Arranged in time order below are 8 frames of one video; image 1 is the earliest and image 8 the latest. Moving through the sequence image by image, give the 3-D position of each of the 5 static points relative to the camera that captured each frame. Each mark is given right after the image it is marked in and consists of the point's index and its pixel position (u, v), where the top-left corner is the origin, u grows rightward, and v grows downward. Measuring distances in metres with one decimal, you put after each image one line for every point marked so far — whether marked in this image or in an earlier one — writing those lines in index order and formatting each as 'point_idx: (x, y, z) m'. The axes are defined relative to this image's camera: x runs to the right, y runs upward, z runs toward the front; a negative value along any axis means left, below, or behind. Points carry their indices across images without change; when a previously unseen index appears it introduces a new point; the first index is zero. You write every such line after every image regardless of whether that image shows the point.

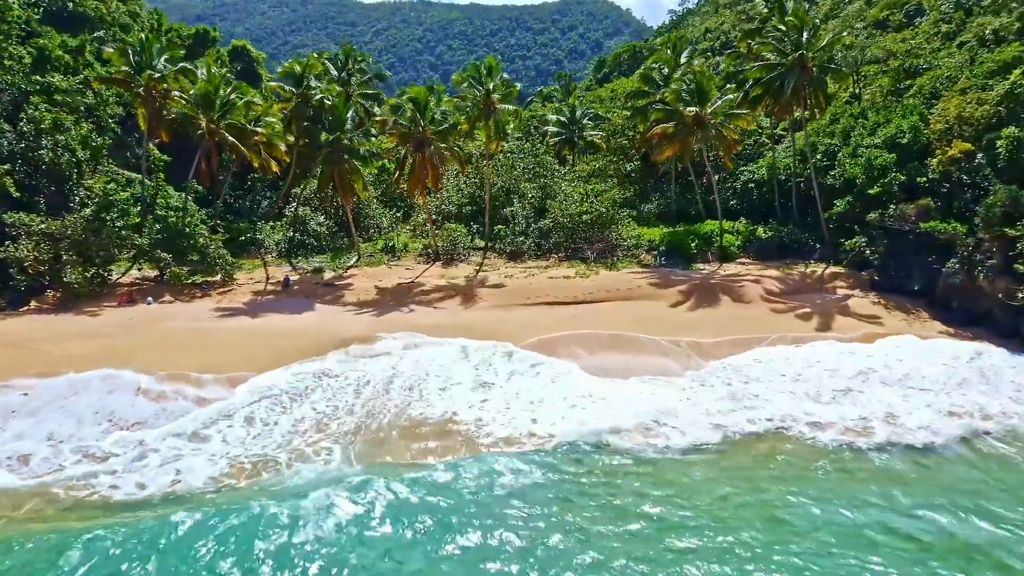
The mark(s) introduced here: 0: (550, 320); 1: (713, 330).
0: (+0.8, -0.6, +19.6) m
1: (+3.8, -0.8, +18.9) m
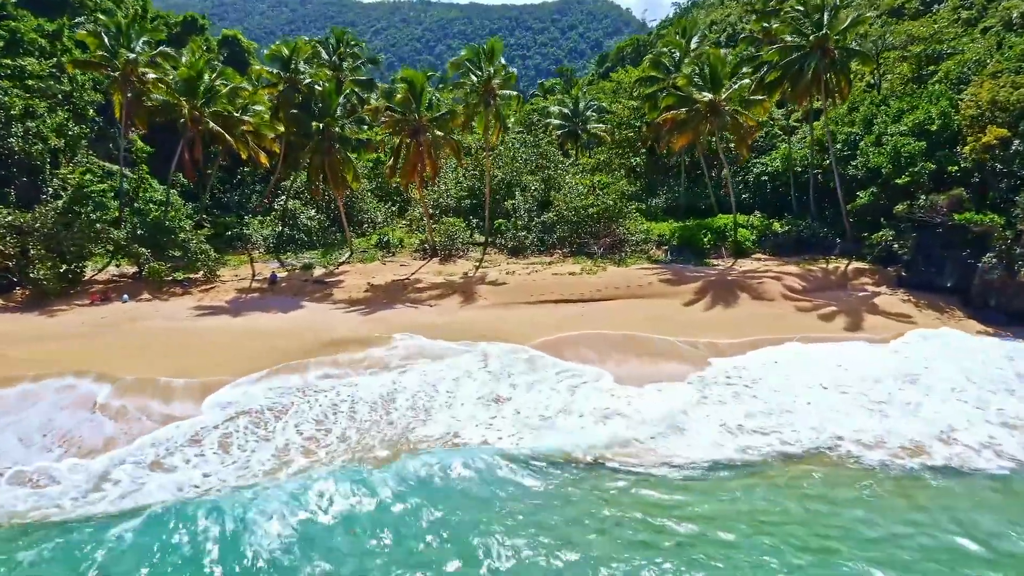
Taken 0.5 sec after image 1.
0: (+0.8, -0.6, +18.2) m
1: (+3.9, -0.8, +17.5) m
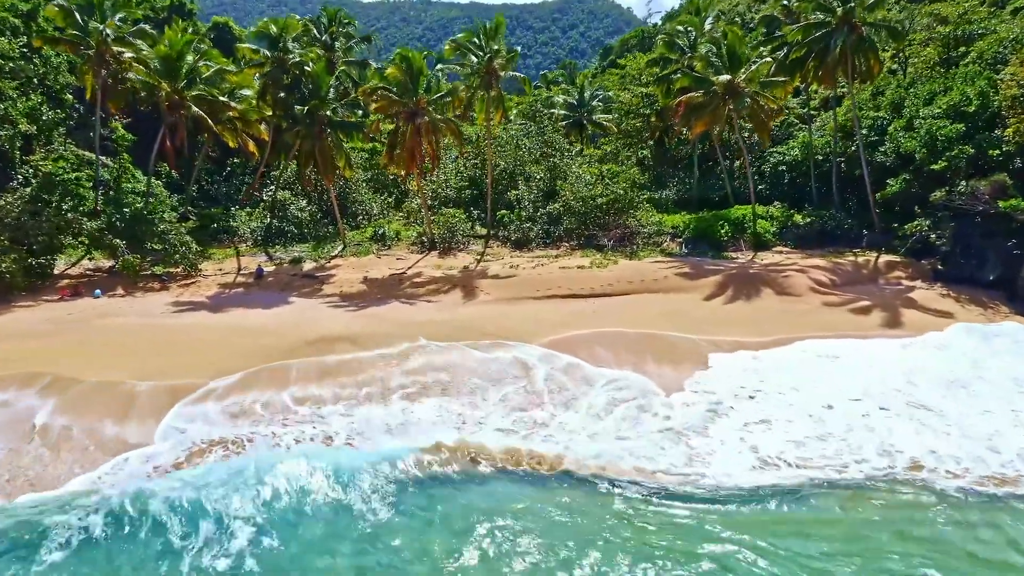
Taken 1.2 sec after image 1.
0: (+0.9, -0.5, +16.6) m
1: (+3.9, -0.6, +15.9) m
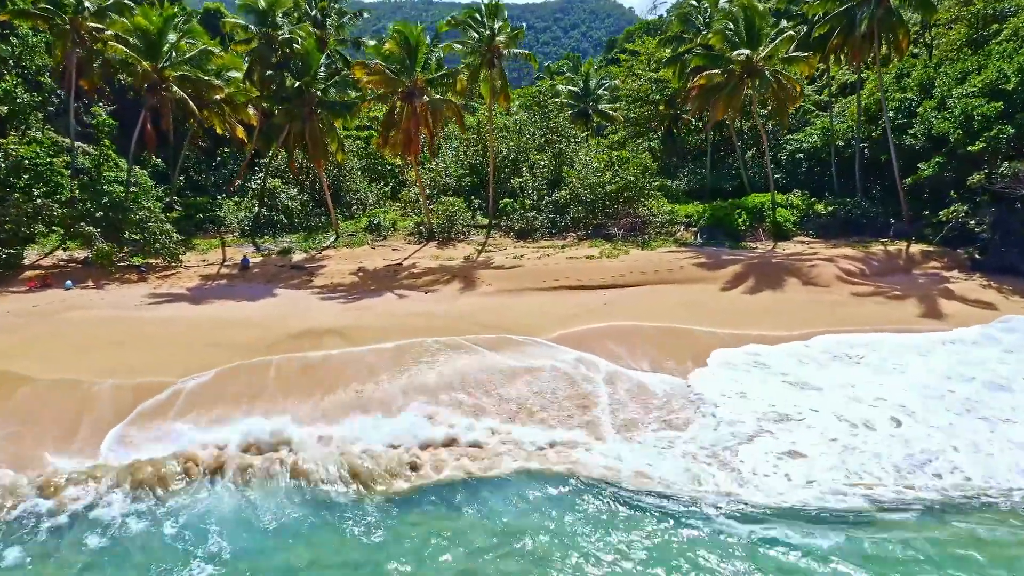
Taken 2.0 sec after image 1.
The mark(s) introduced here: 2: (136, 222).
0: (+1.0, -0.3, +15.2) m
1: (+4.0, -0.5, +14.6) m
2: (-7.3, +1.3, +19.4) m
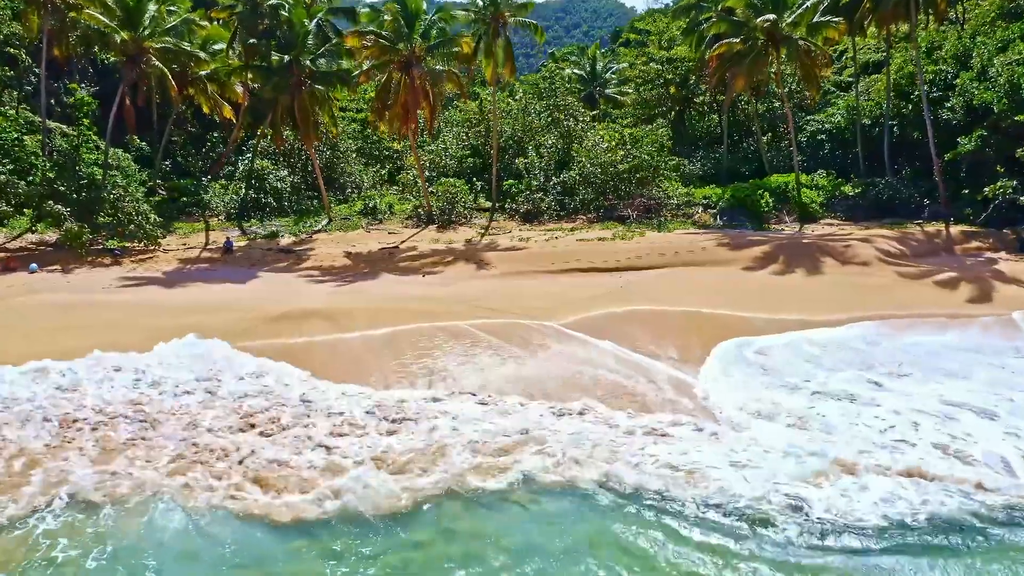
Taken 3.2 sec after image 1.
0: (+1.1, -0.1, +13.8) m
1: (+4.1, -0.2, +13.1) m
2: (-7.2, +1.5, +17.9) m
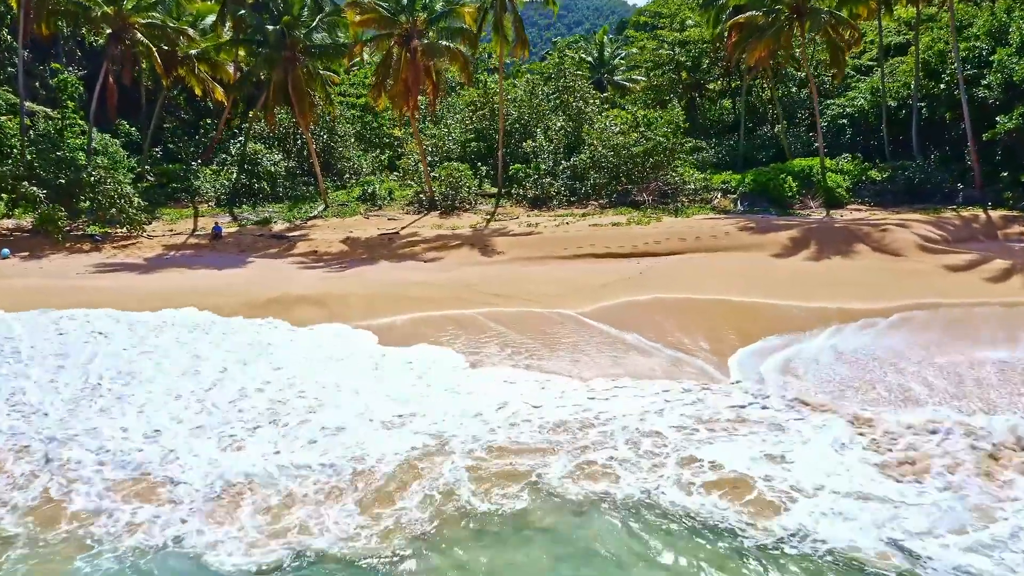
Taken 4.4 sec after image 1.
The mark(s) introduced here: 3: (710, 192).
0: (+1.2, +0.1, +12.7) m
1: (+4.2, 0.0, +12.0) m
2: (-7.1, +1.7, +16.8) m
3: (+3.7, +1.8, +18.7) m
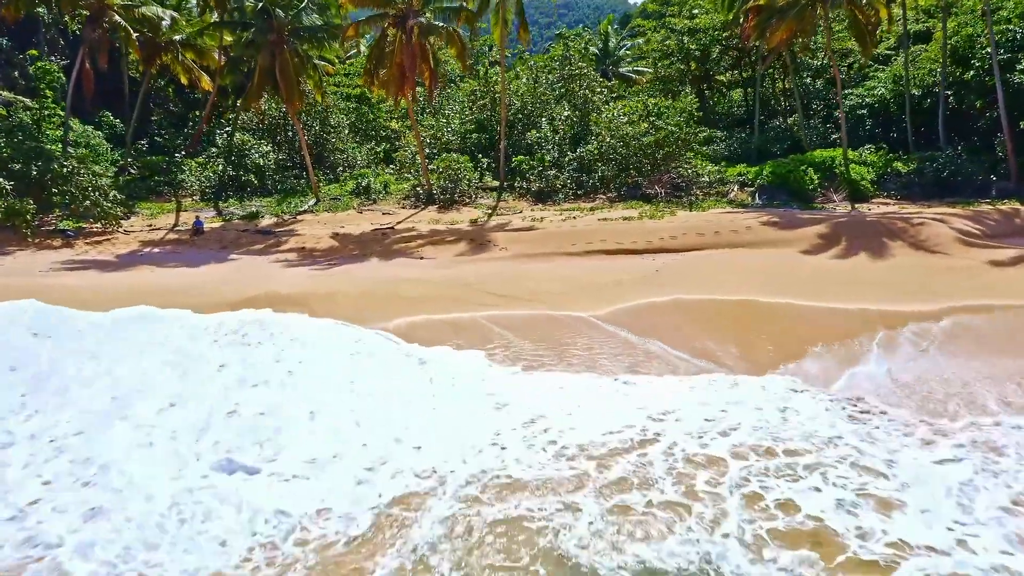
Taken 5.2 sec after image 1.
0: (+1.2, +0.1, +11.5) m
1: (+4.3, 0.0, +10.8) m
2: (-7.0, +1.7, +15.7) m
3: (+3.8, +1.8, +17.6) m
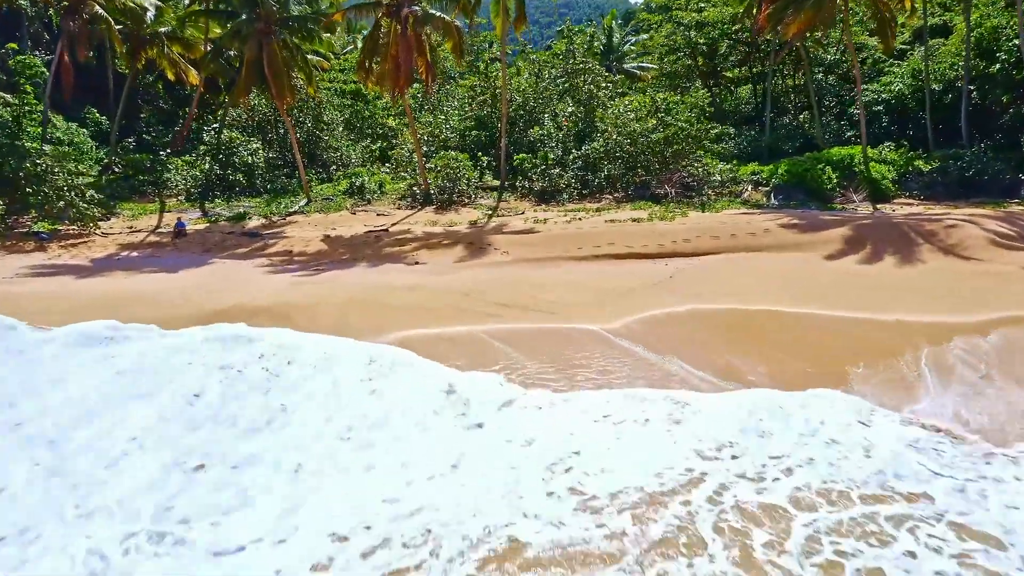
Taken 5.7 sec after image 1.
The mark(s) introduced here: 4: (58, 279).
0: (+1.3, +0.1, +10.7) m
1: (+4.3, -0.1, +10.0) m
2: (-7.0, +1.7, +14.8) m
3: (+3.8, +1.7, +16.7) m
4: (-5.1, +0.1, +11.3) m
